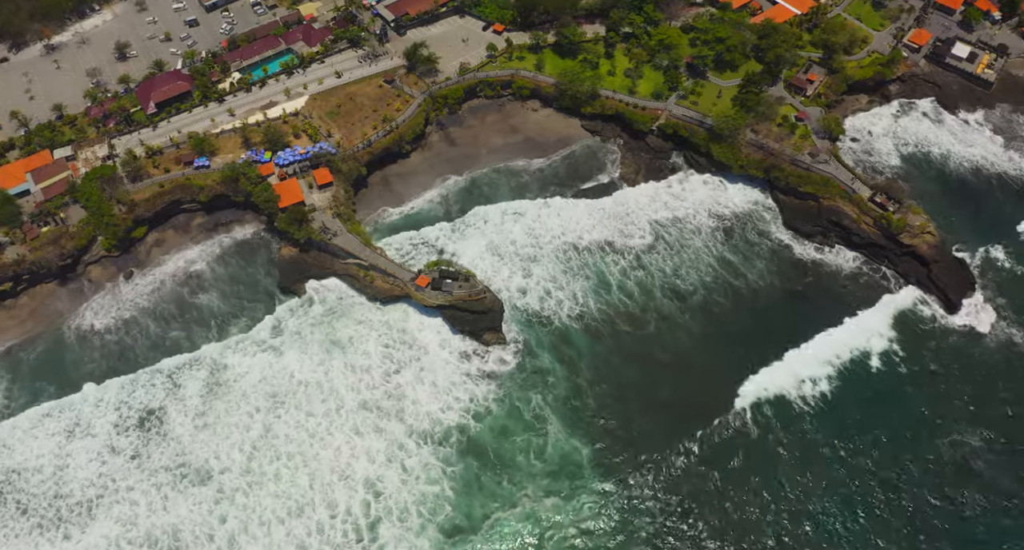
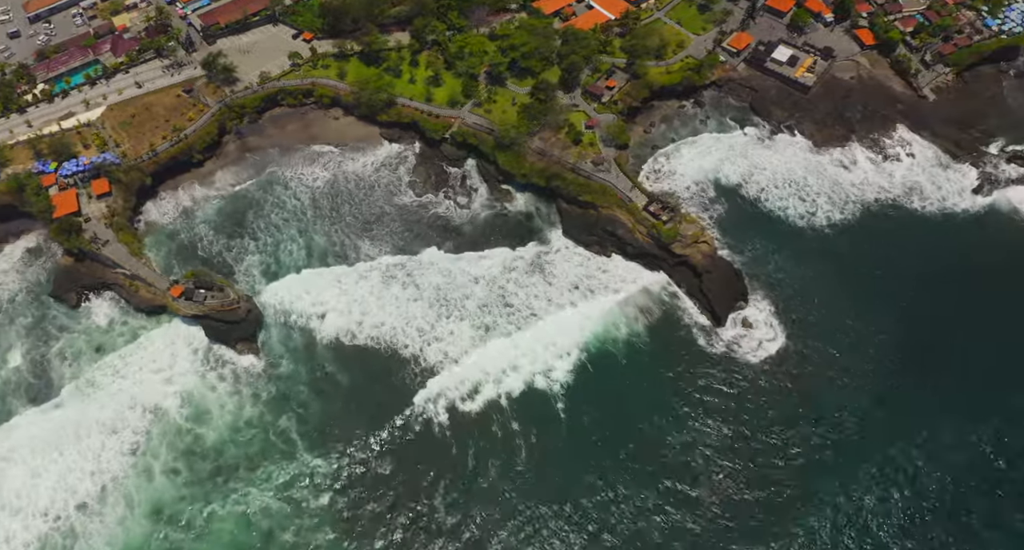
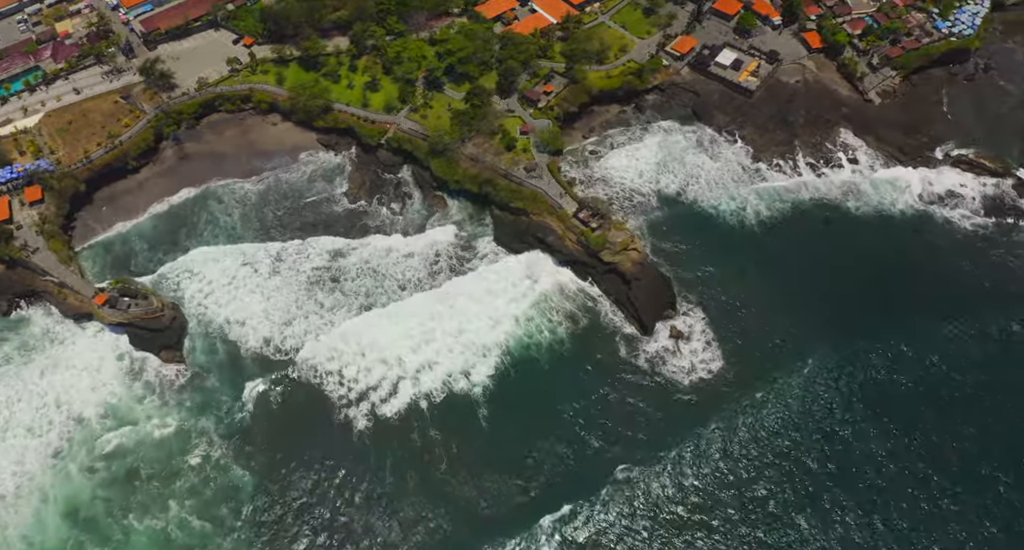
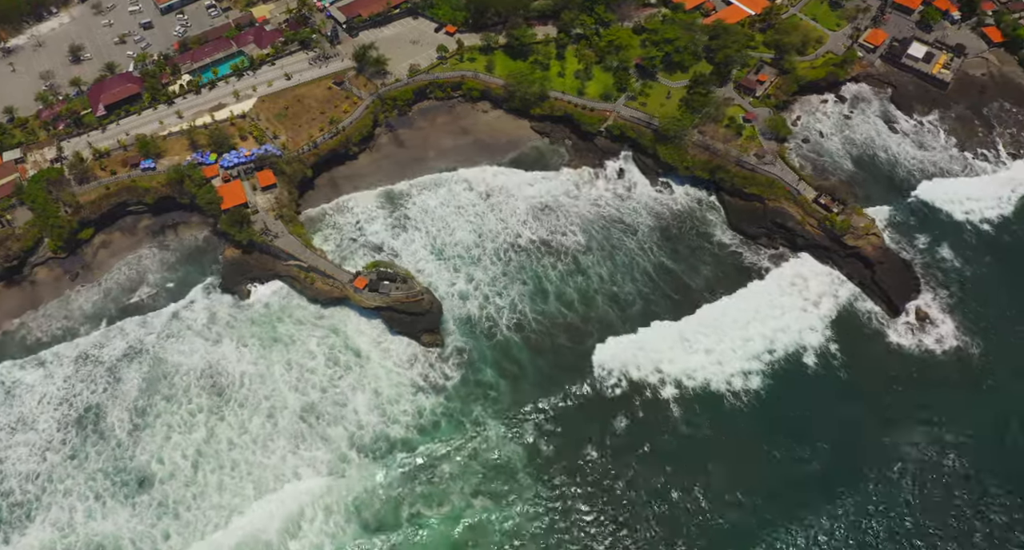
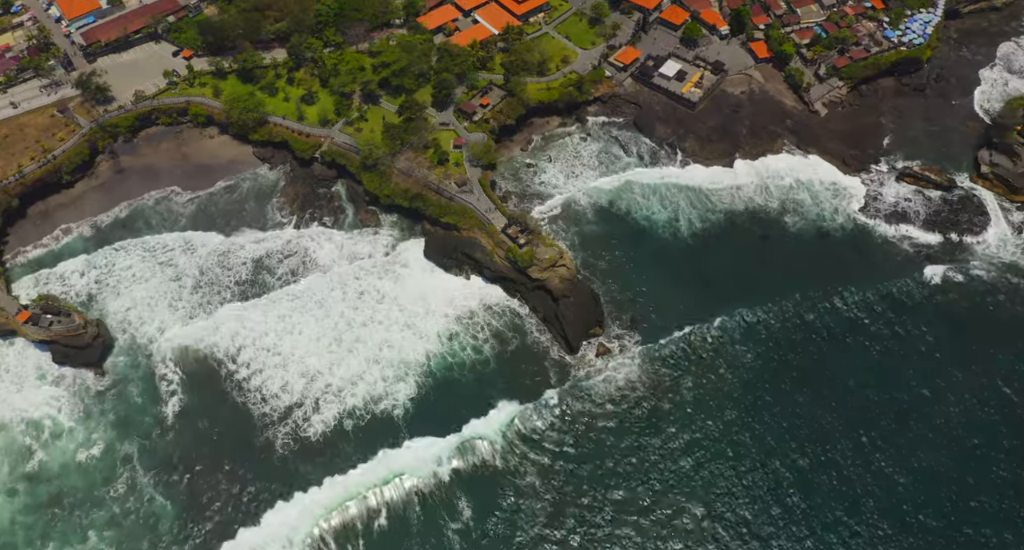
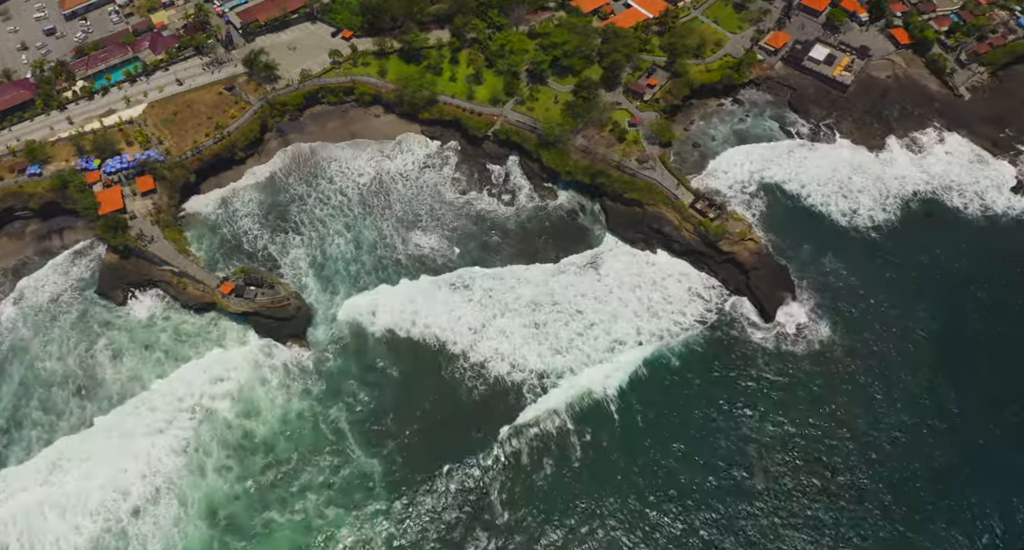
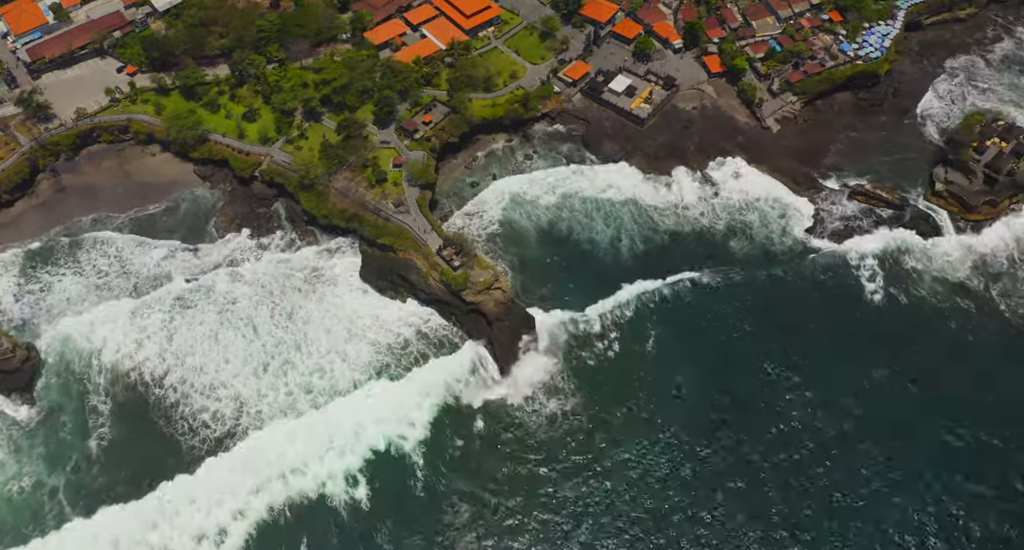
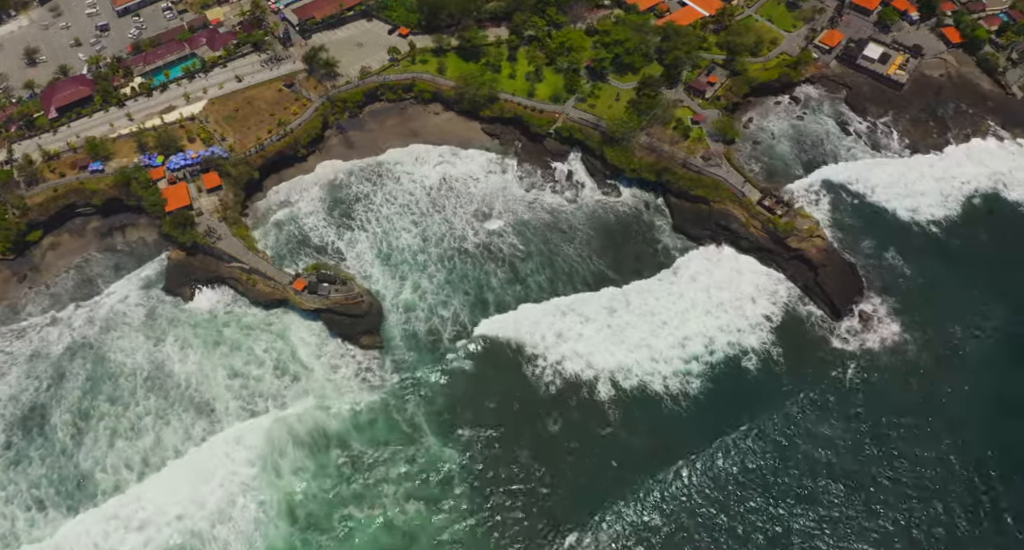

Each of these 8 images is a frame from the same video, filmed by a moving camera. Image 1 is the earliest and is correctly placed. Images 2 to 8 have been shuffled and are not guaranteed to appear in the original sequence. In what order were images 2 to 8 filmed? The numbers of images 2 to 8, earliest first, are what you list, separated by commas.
4, 8, 6, 2, 3, 5, 7
